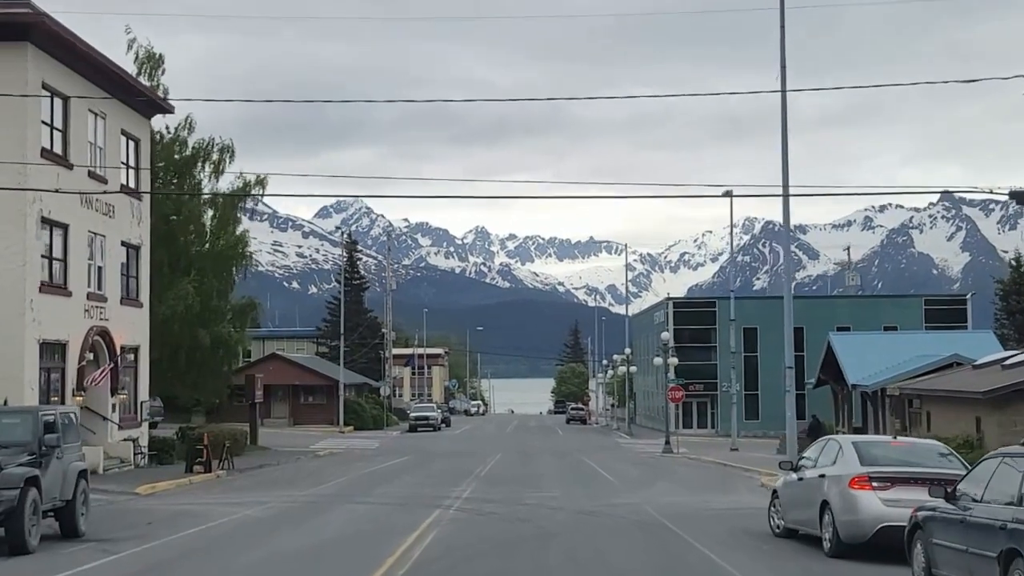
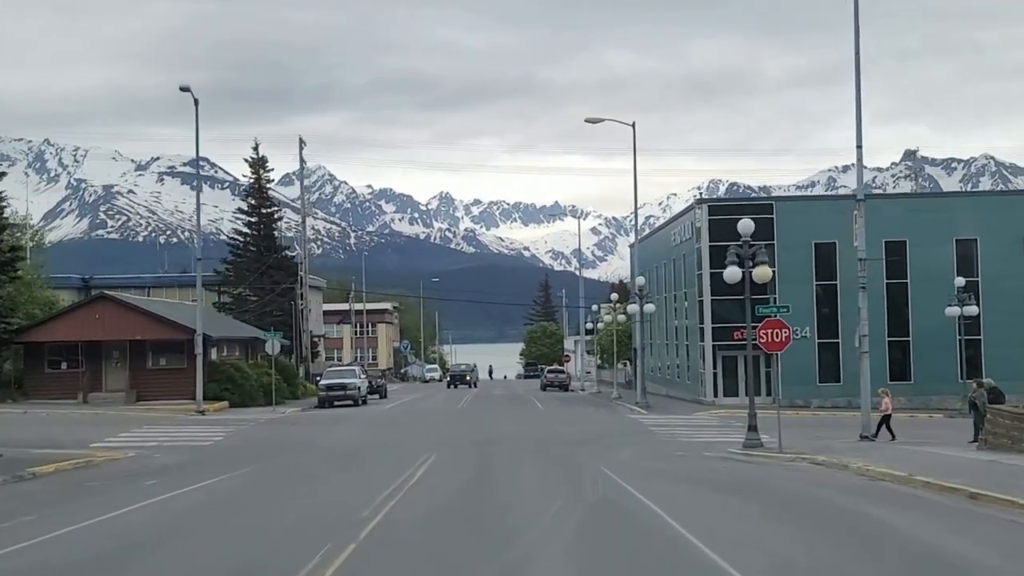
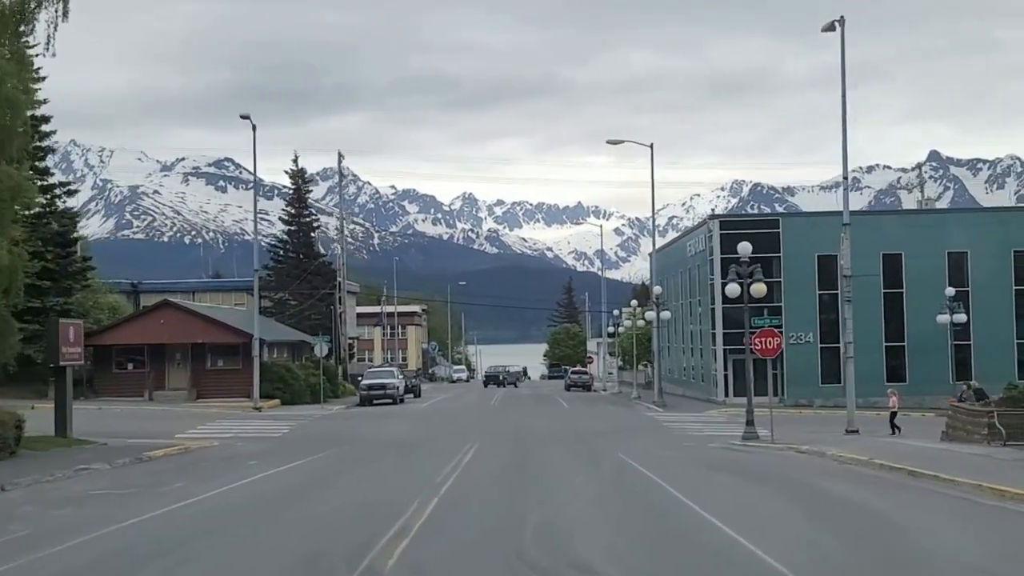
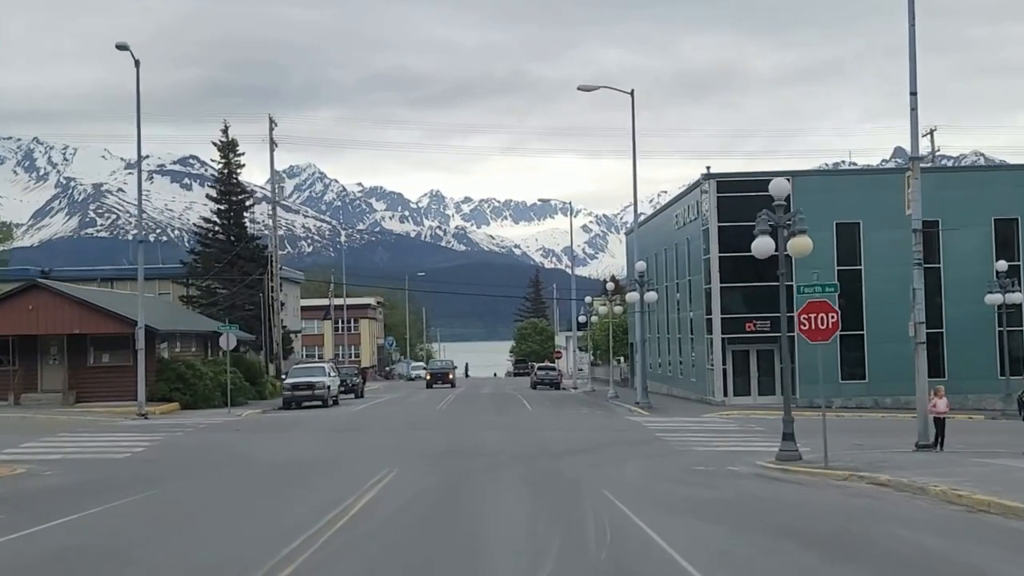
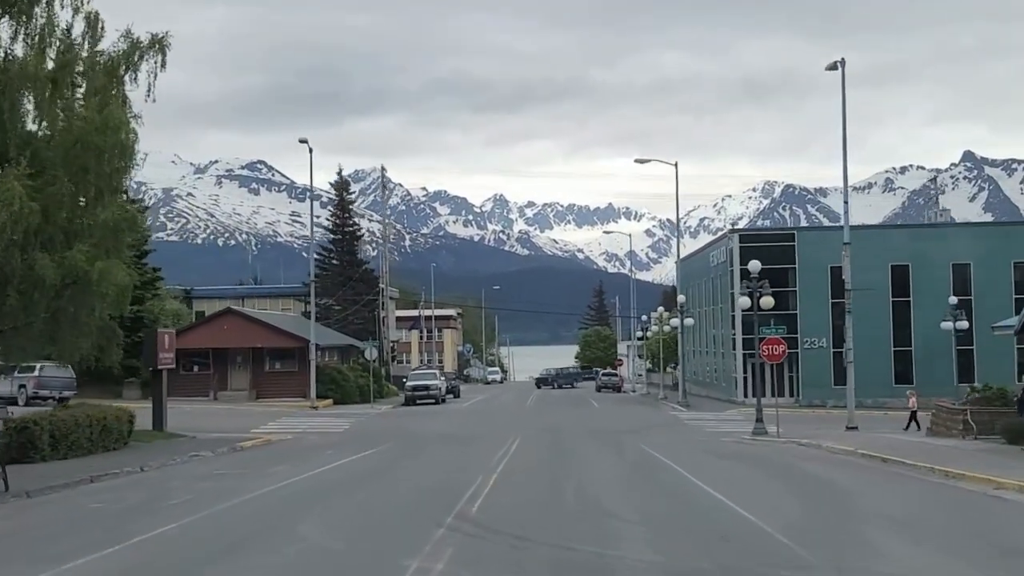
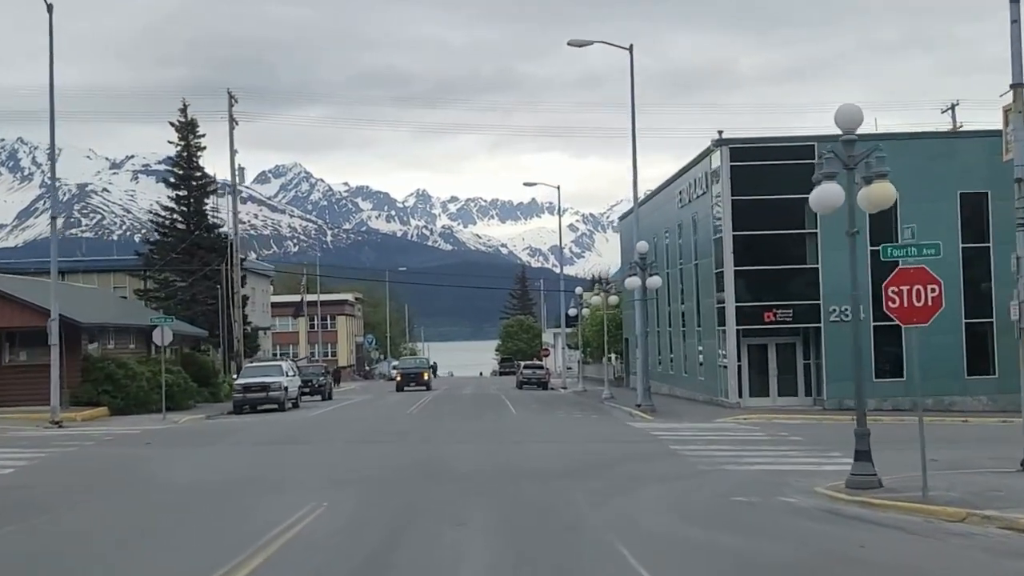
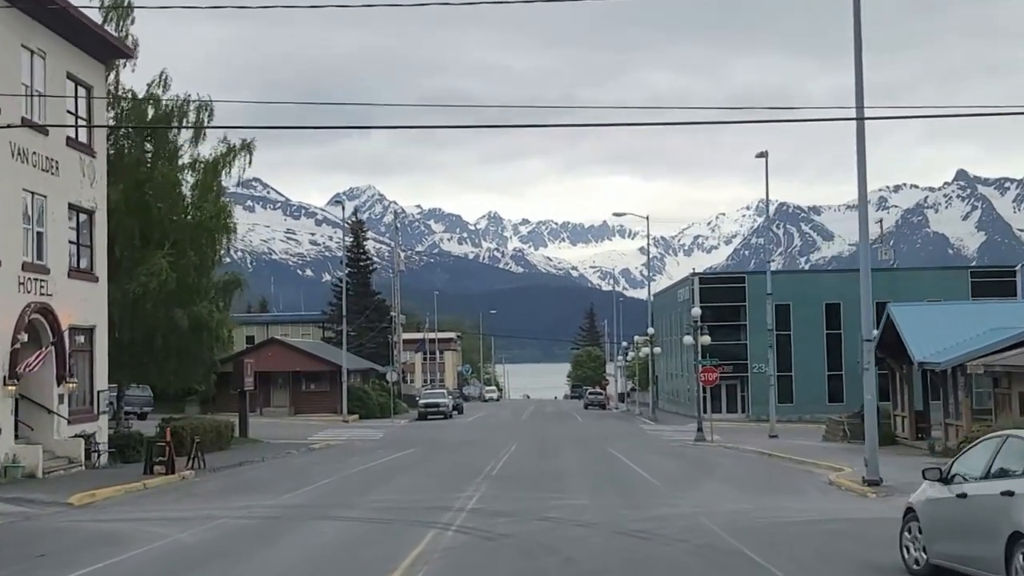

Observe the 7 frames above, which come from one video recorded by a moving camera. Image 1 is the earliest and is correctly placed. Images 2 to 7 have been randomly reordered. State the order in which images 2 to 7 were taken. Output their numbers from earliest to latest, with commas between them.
7, 5, 3, 2, 4, 6
